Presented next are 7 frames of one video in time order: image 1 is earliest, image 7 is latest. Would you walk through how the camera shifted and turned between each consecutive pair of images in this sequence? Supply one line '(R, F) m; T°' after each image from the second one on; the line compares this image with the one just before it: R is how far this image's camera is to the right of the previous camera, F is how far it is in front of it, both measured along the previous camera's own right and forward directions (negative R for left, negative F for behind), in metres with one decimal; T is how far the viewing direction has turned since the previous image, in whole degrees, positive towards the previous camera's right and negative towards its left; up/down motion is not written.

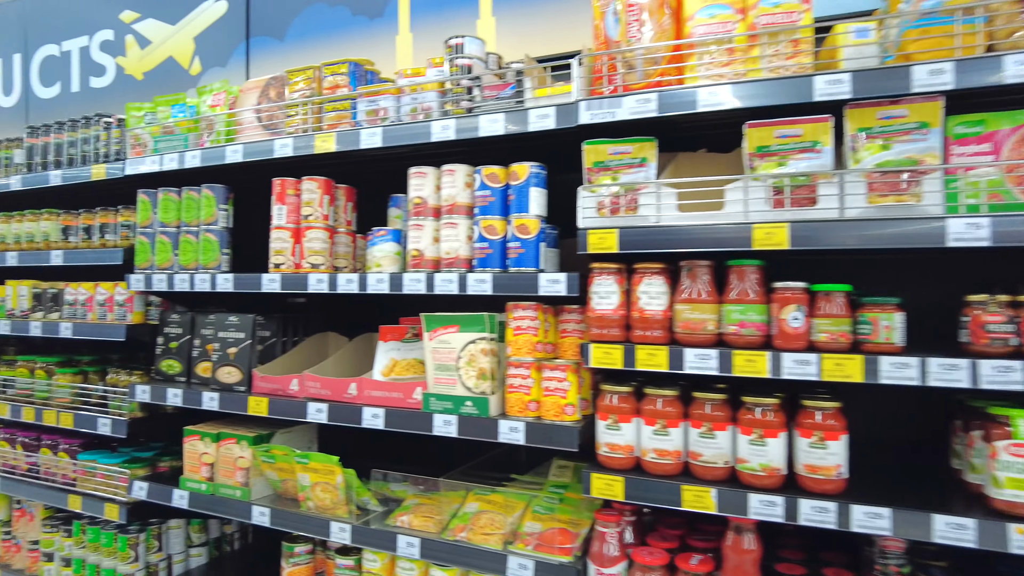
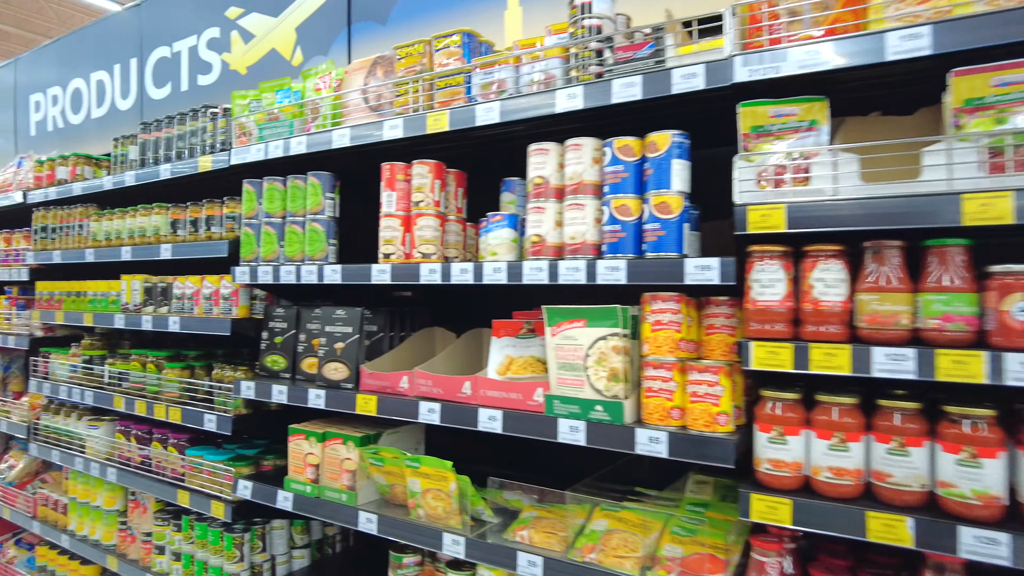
(-0.1, +0.2) m; -7°
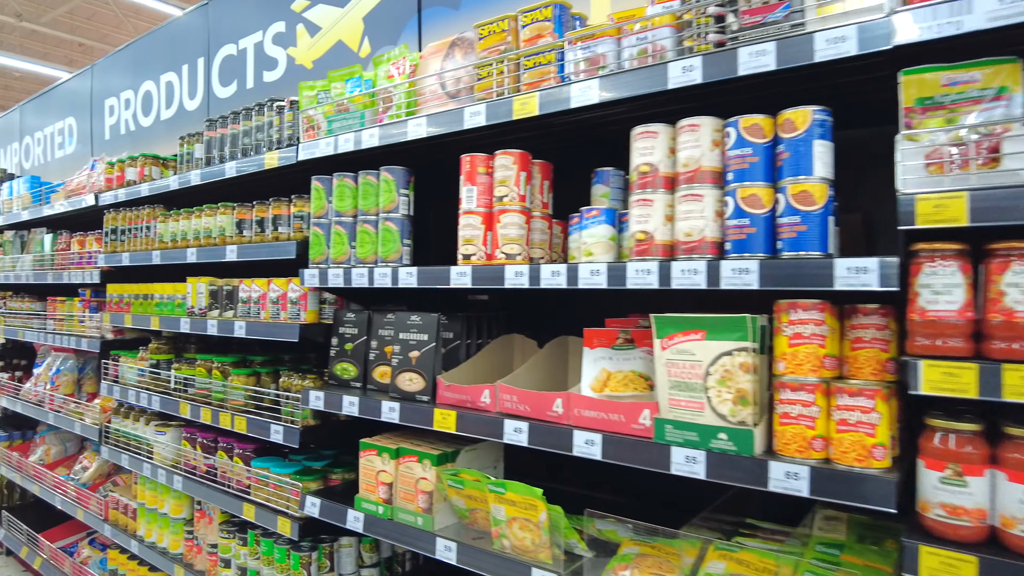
(-0.1, +0.2) m; -5°
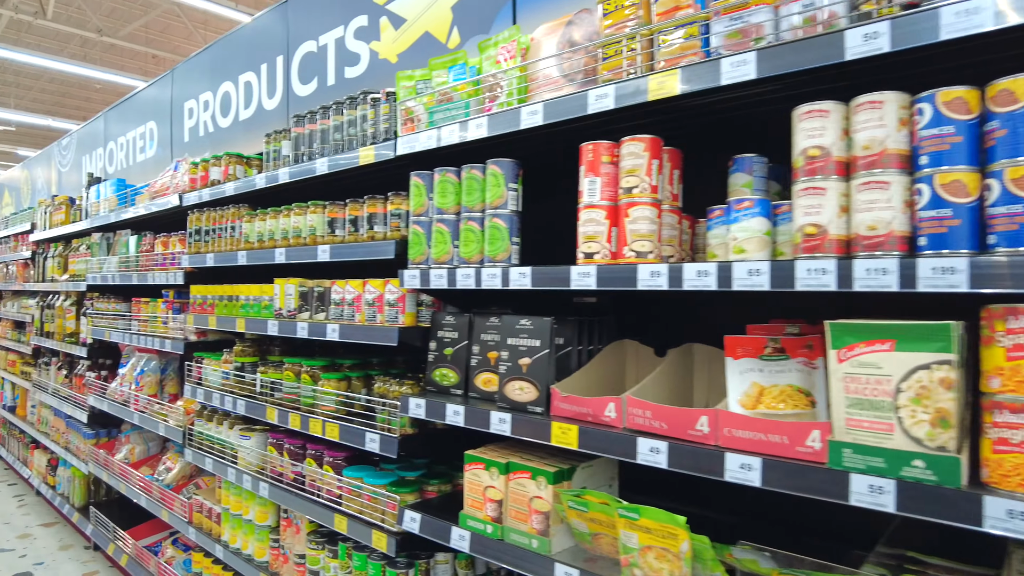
(-0.2, +0.1) m; -4°
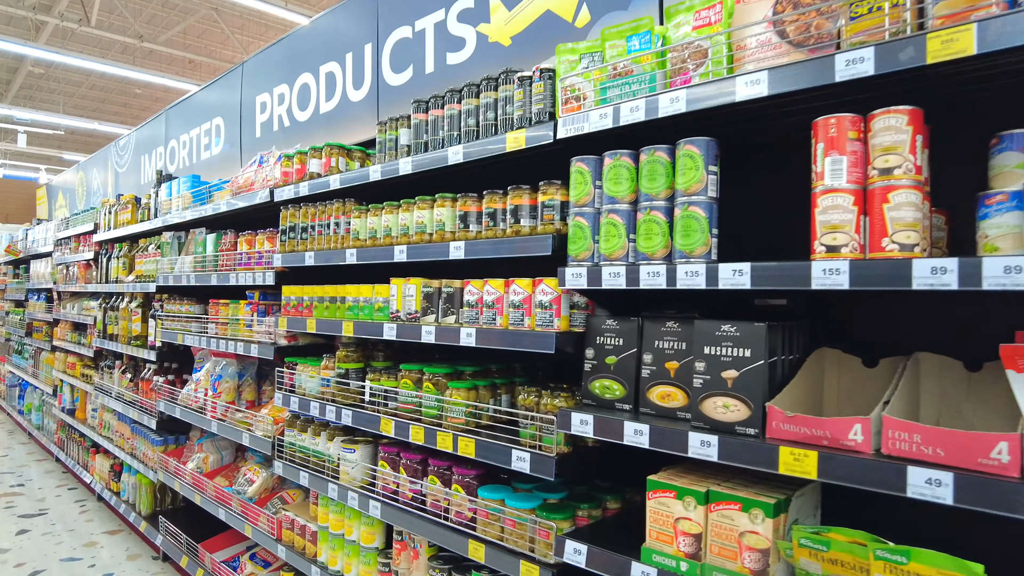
(-0.4, +0.2) m; -2°
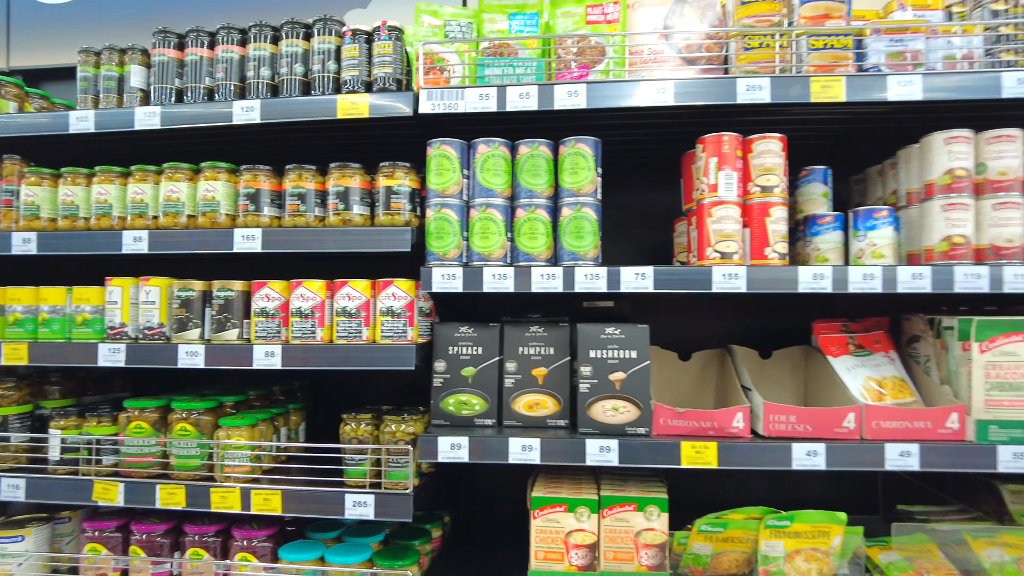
(-0.5, +0.4) m; +35°
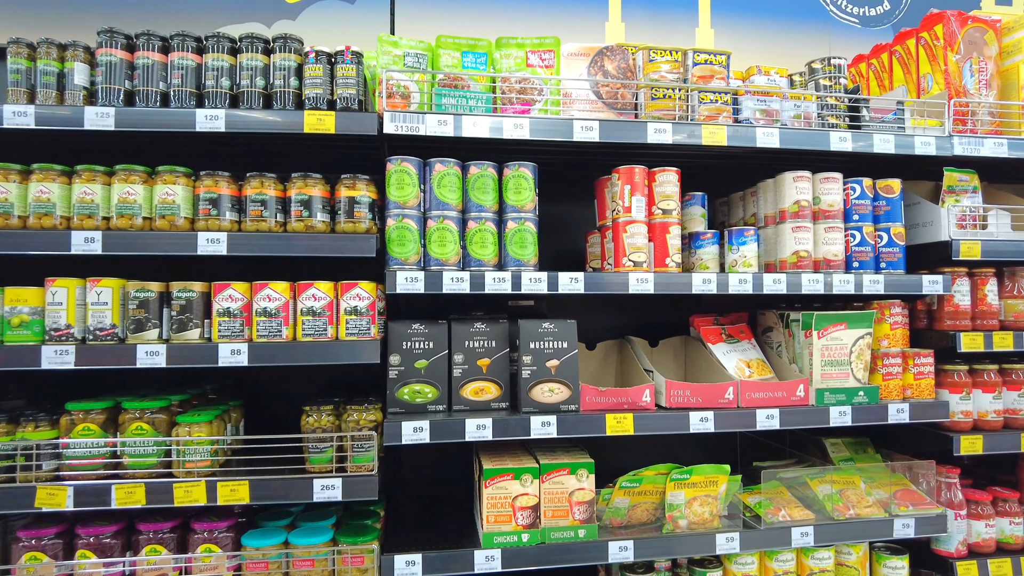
(-0.3, -0.2) m; +14°
